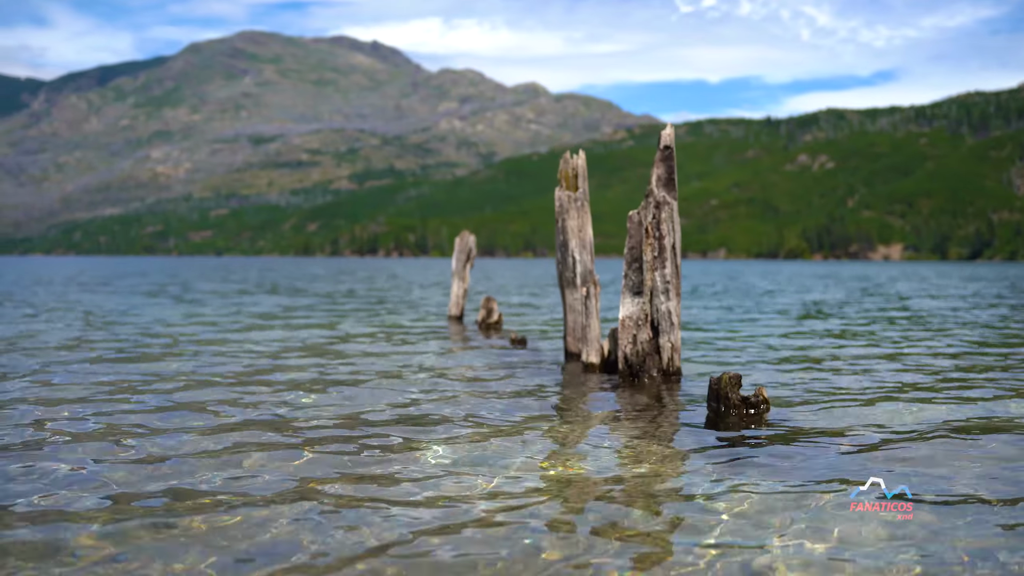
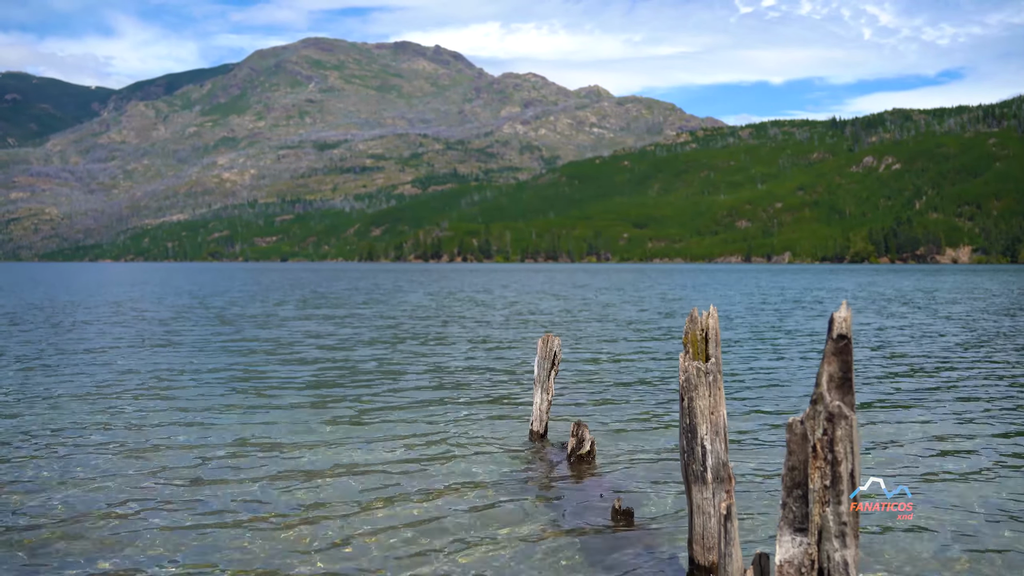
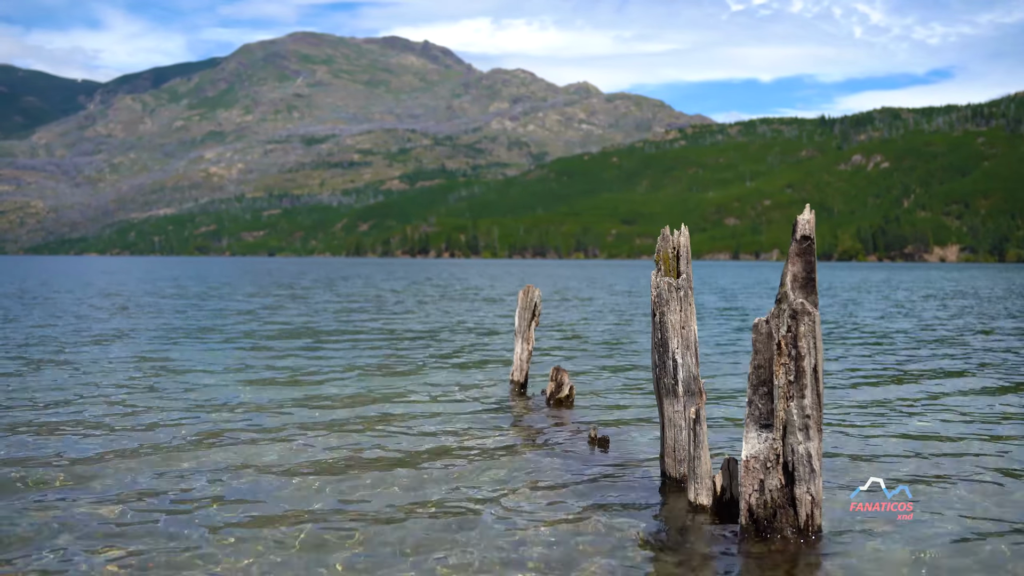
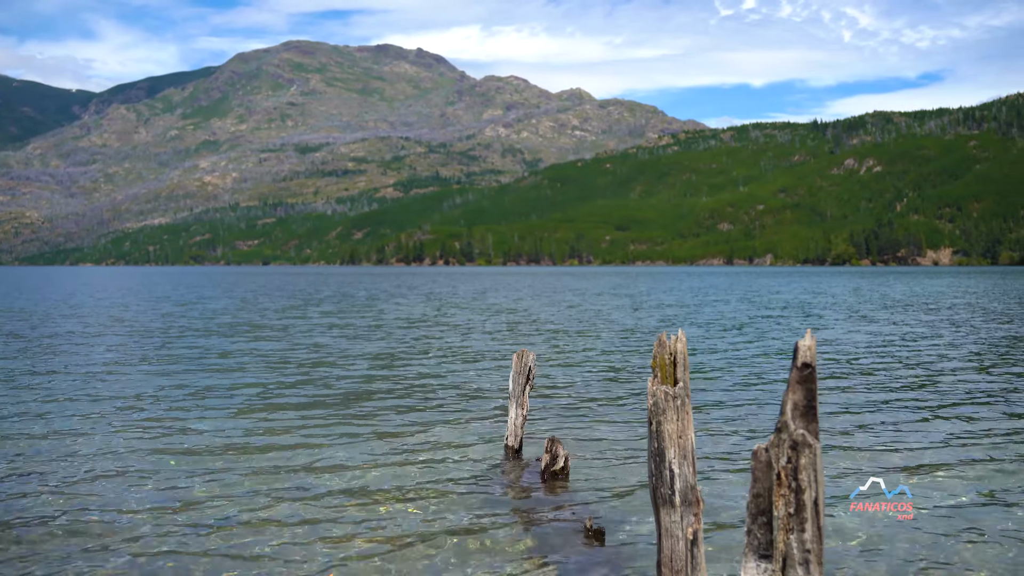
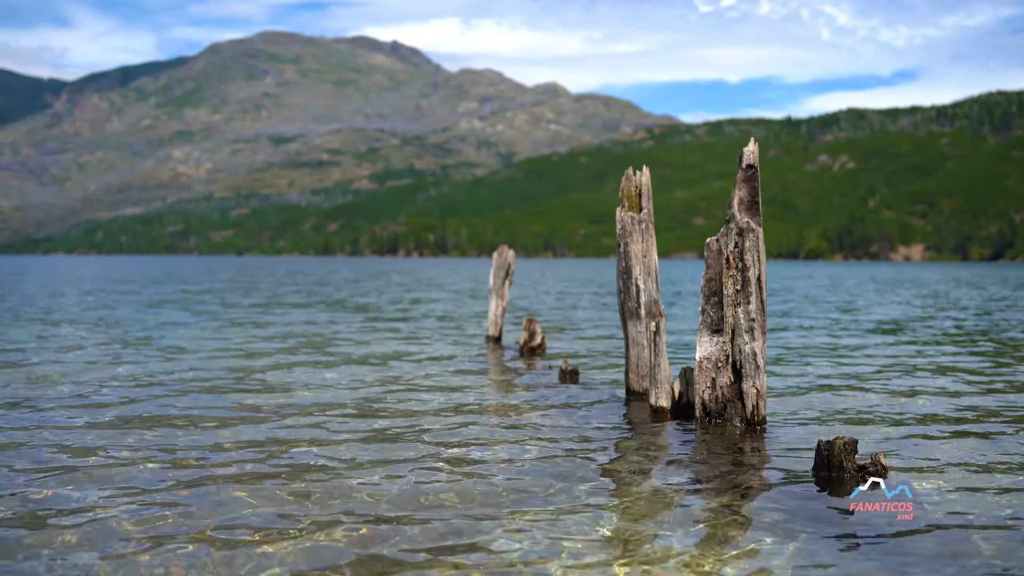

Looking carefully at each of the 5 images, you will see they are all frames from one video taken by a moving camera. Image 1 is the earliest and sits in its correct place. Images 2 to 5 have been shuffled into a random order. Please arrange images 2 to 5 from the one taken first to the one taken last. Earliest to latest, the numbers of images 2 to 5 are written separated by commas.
5, 3, 2, 4
